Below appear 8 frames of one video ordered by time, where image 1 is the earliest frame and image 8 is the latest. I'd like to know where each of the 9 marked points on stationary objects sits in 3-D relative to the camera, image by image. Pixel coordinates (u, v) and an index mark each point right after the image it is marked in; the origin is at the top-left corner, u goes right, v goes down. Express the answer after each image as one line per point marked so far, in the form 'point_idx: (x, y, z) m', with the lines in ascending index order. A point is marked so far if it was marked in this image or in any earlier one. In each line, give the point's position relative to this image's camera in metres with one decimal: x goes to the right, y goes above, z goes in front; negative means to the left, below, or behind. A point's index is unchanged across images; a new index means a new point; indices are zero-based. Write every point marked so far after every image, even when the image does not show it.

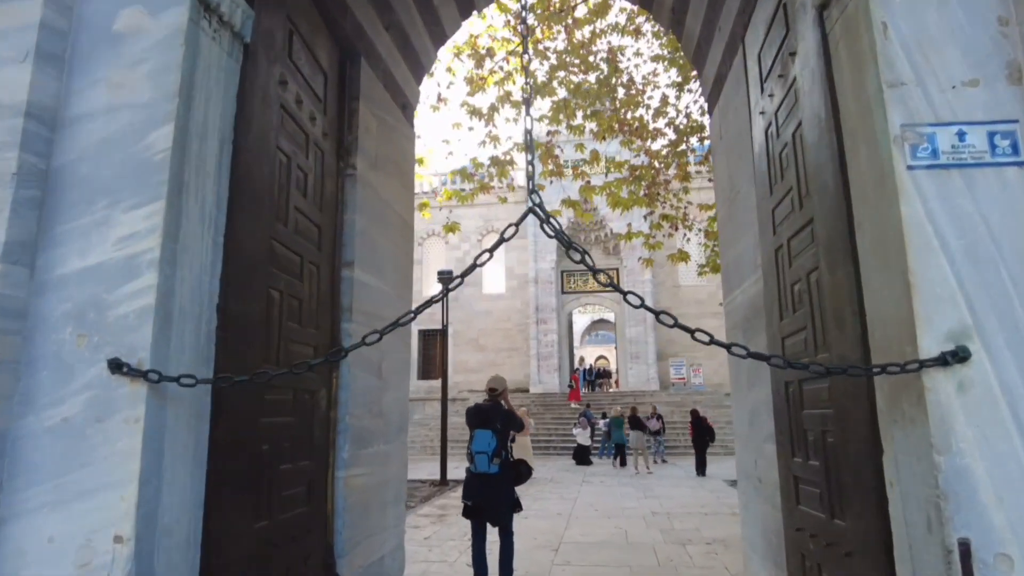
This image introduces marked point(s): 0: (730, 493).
0: (+3.4, -3.2, +9.9) m
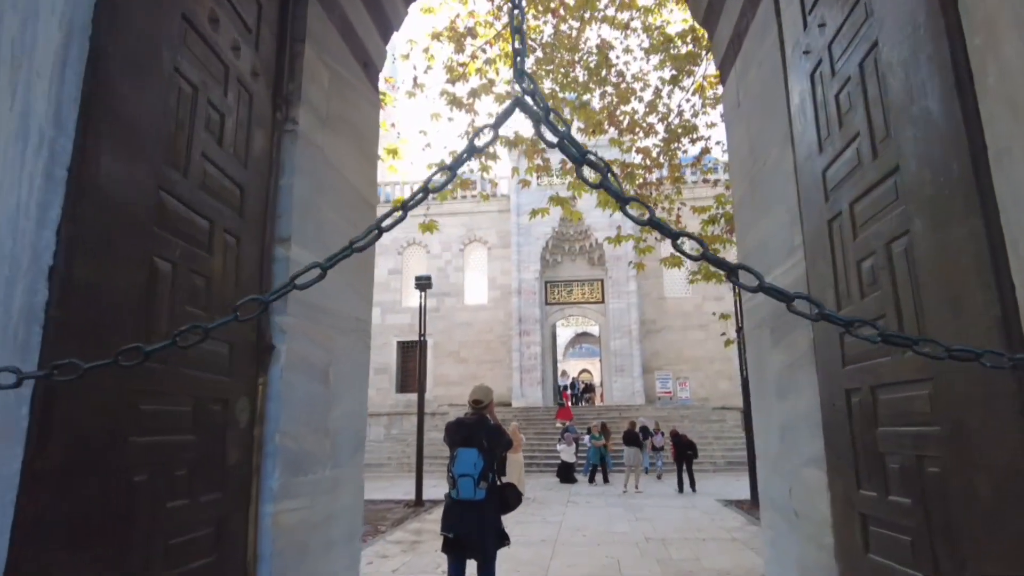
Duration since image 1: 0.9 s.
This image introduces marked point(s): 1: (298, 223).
0: (+3.1, -3.3, +9.3) m
1: (-0.9, +0.3, +2.8) m
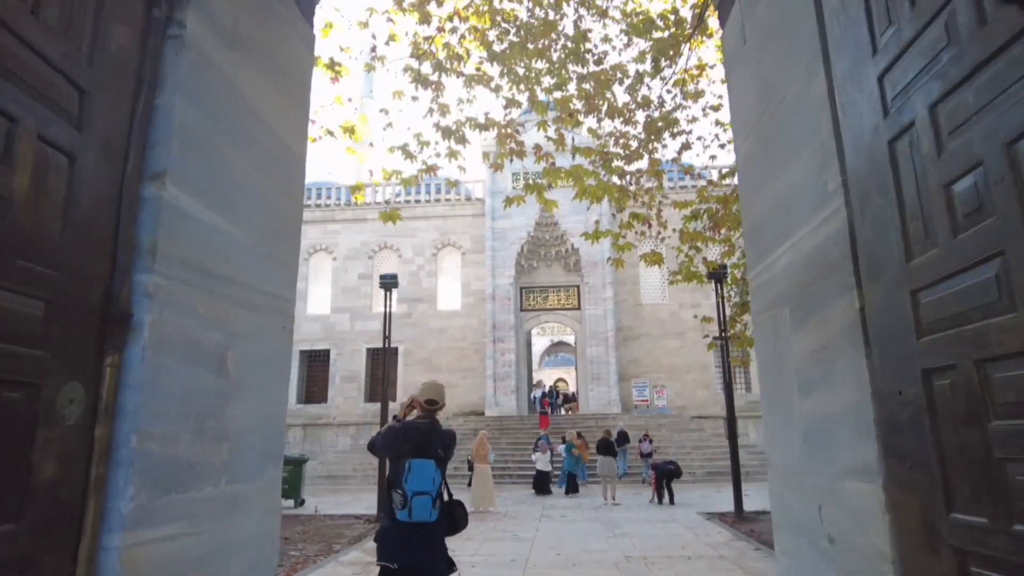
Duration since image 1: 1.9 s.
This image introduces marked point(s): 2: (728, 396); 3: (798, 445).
0: (+2.7, -3.3, +8.7) m
1: (-1.1, +0.4, +2.1) m
2: (+3.4, -1.7, +10.0) m
3: (+1.1, -0.6, +2.5) m
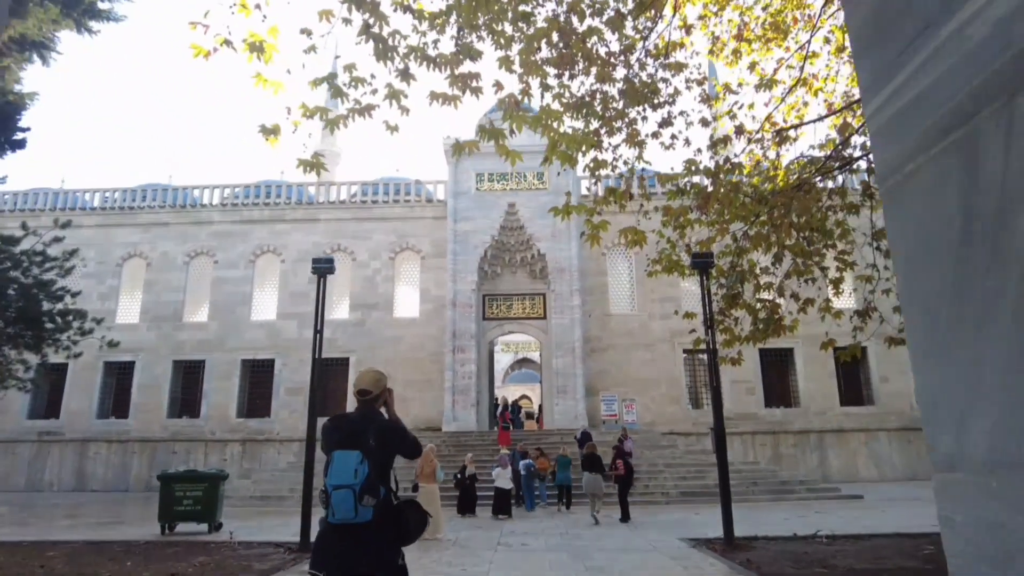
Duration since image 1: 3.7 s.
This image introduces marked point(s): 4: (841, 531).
0: (+2.1, -3.1, +7.2) m
1: (-1.3, +0.9, +0.6) m
2: (+2.7, -1.5, +8.6) m
3: (+0.9, -0.2, +1.0) m
4: (+4.9, -3.6, +9.6) m
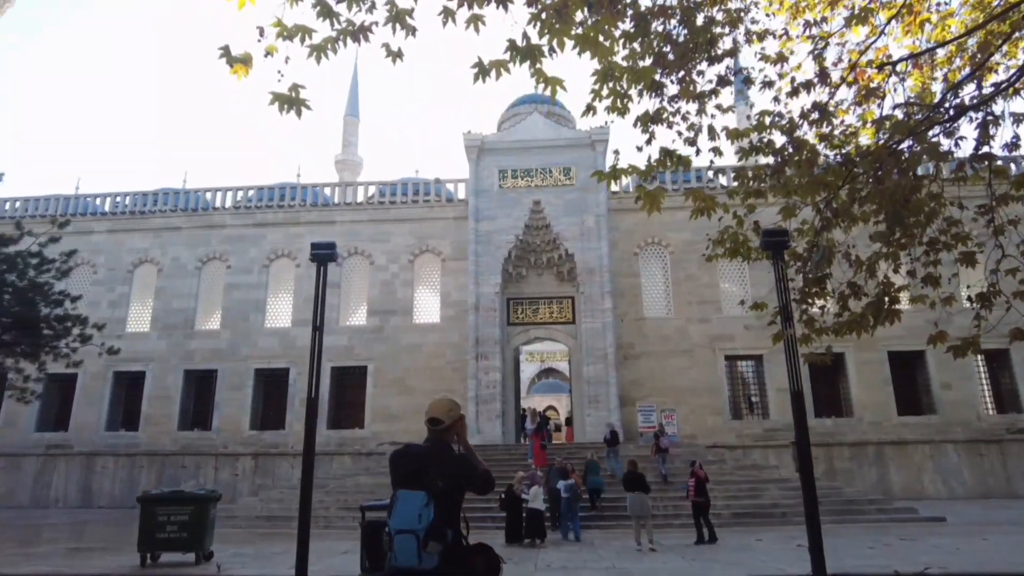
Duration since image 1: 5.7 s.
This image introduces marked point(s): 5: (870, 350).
0: (+2.5, -2.8, +5.6) m
1: (-1.2, +1.2, -0.8) m
2: (+3.1, -1.3, +7.0) m
3: (+1.0, +0.1, -0.5) m
4: (+5.4, -3.4, +7.8) m
5: (+11.2, -1.9, +20.0) m
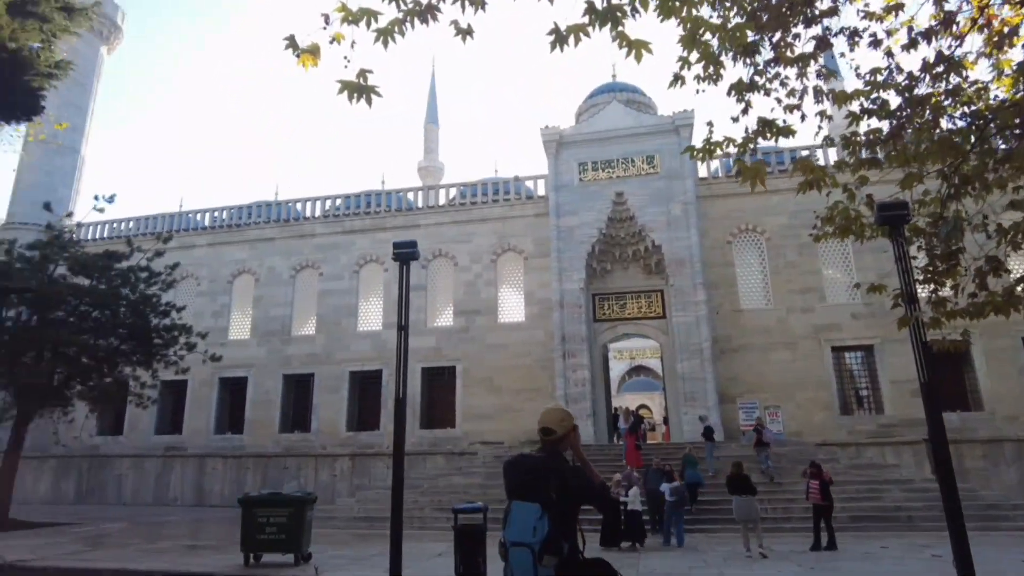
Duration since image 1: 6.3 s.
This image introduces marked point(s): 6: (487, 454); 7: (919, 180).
0: (+3.3, -2.6, +4.8) m
1: (-1.3, +1.2, -1.1) m
2: (+4.0, -1.1, +6.1) m
3: (+0.9, +0.2, -1.0) m
4: (+6.5, -3.1, +6.7) m
5: (+13.7, -1.3, +17.9) m
6: (-0.7, -4.8, +18.3) m
7: (+4.4, +1.2, +6.8) m
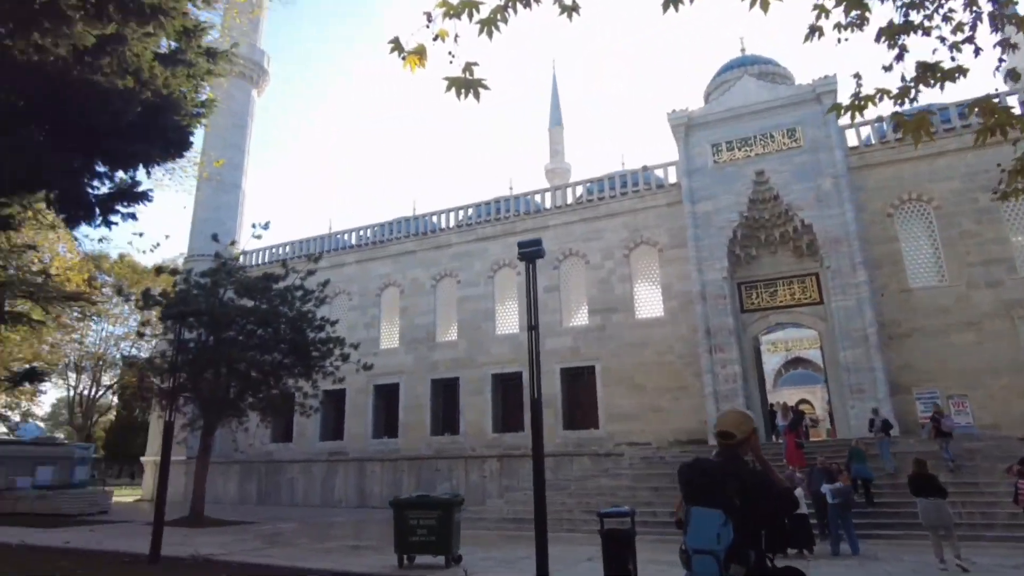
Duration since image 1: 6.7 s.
0: (+4.3, -2.3, +3.8) m
1: (-1.7, +1.2, -1.0) m
2: (+5.2, -0.7, +4.9) m
3: (+0.5, +0.3, -1.4) m
4: (+7.8, -2.6, +4.9) m
5: (+17.1, -0.2, +14.4) m
6: (+3.4, -4.6, +17.8) m
7: (+5.5, +1.6, +5.5) m
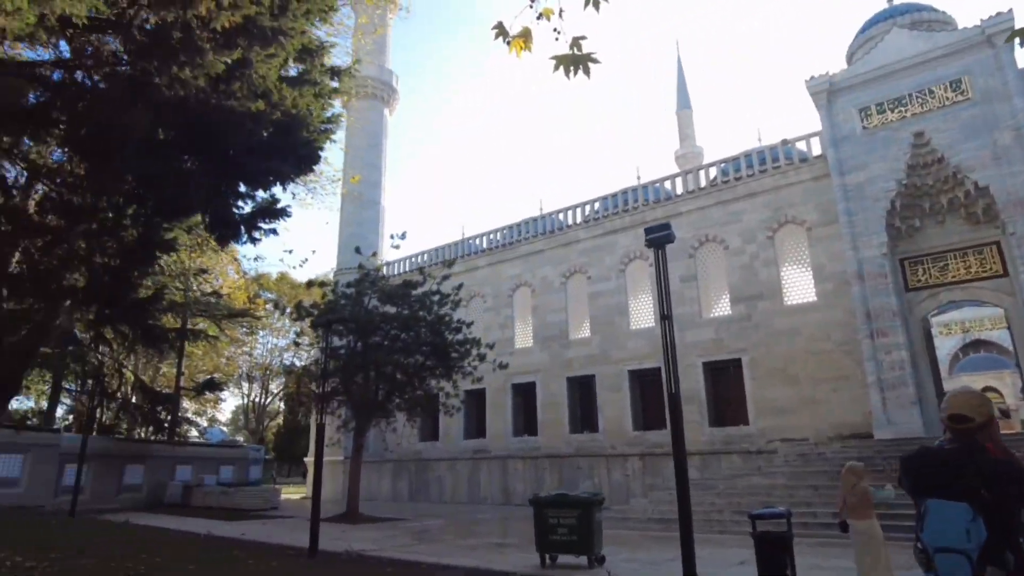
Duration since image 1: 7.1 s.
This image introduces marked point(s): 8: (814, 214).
0: (+5.0, -2.0, +2.6) m
1: (-2.1, +1.1, -0.8) m
2: (+6.0, -0.3, +3.5) m
3: (+0.1, +0.4, -1.7) m
4: (+8.7, -2.0, +3.0) m
5: (+19.6, +1.0, +10.4) m
6: (+7.1, -4.2, +16.5) m
7: (+6.3, +2.0, +4.1) m
8: (+8.9, +2.2, +19.1) m
